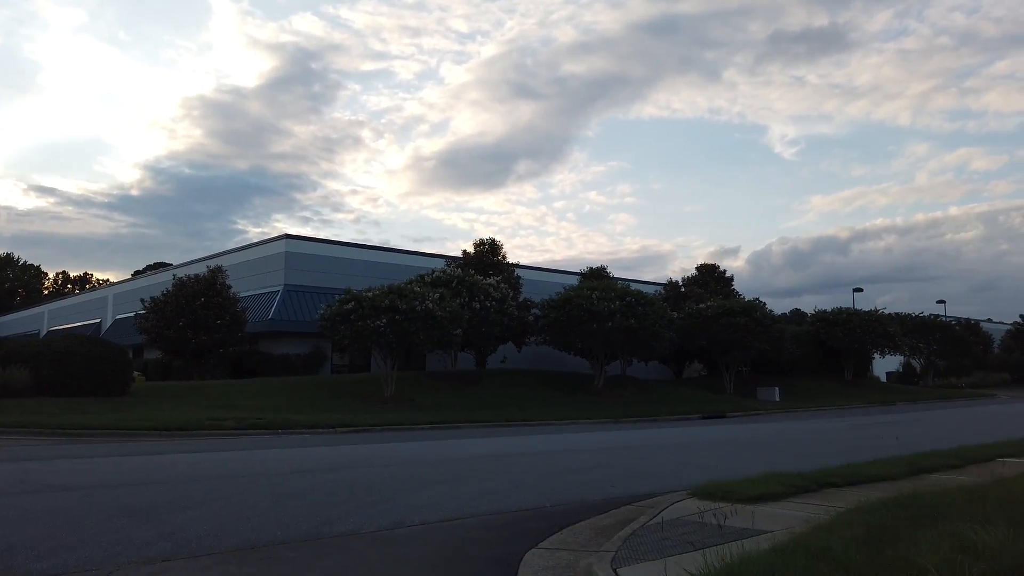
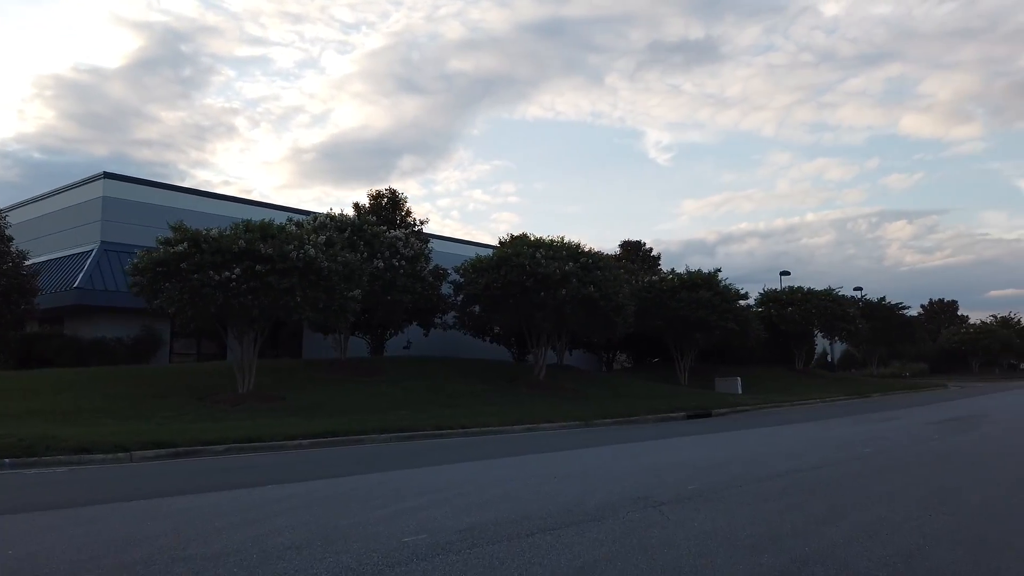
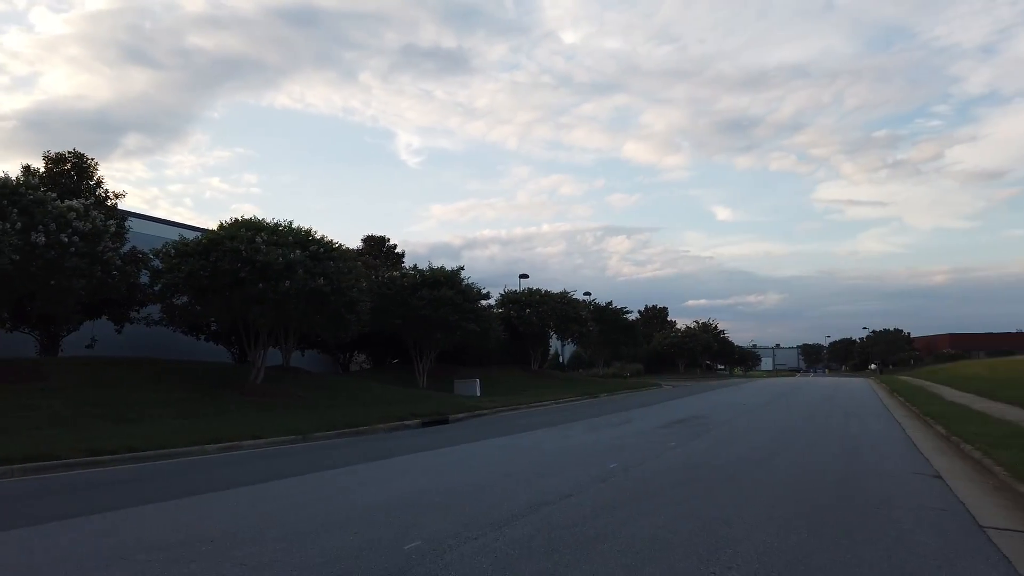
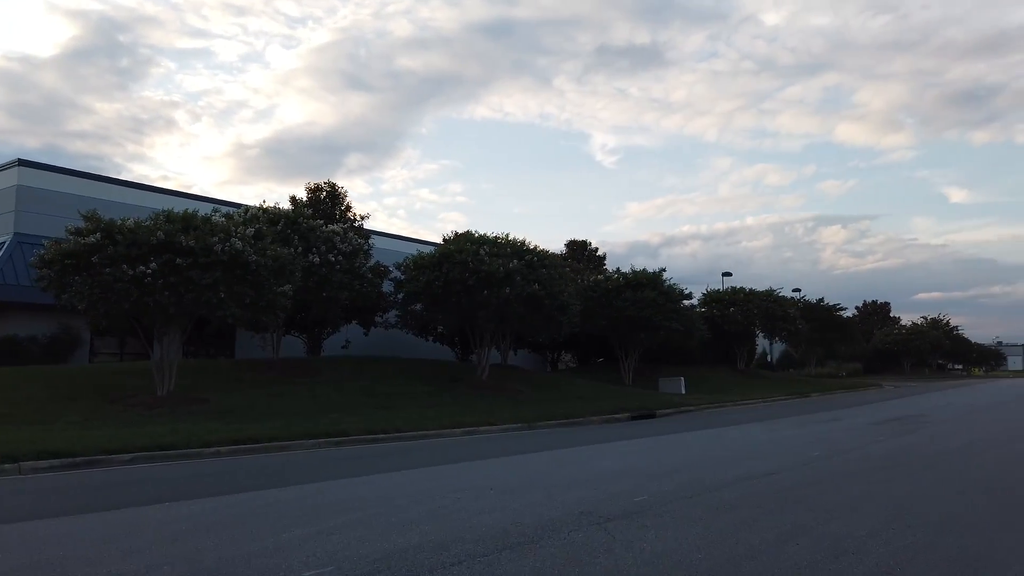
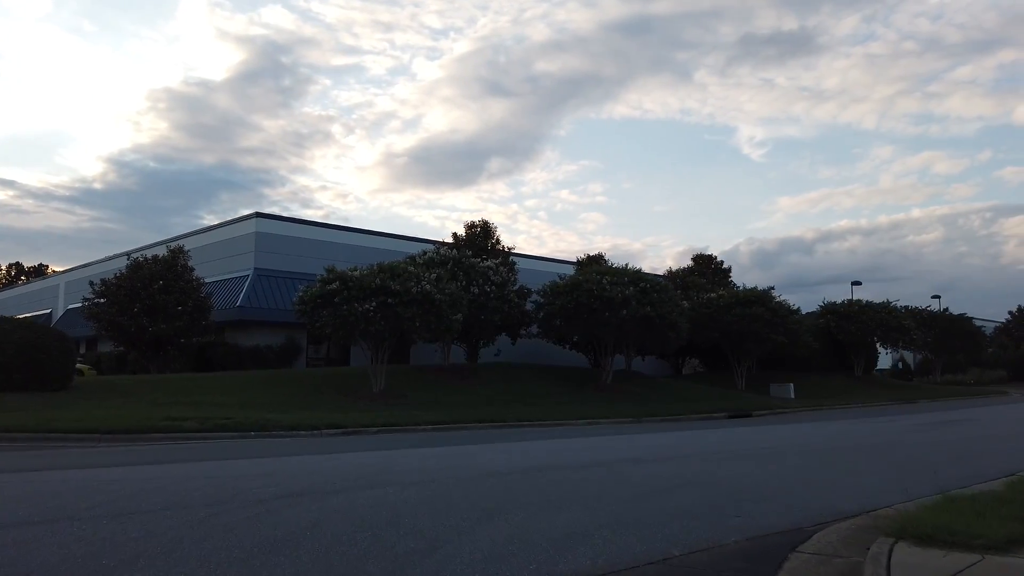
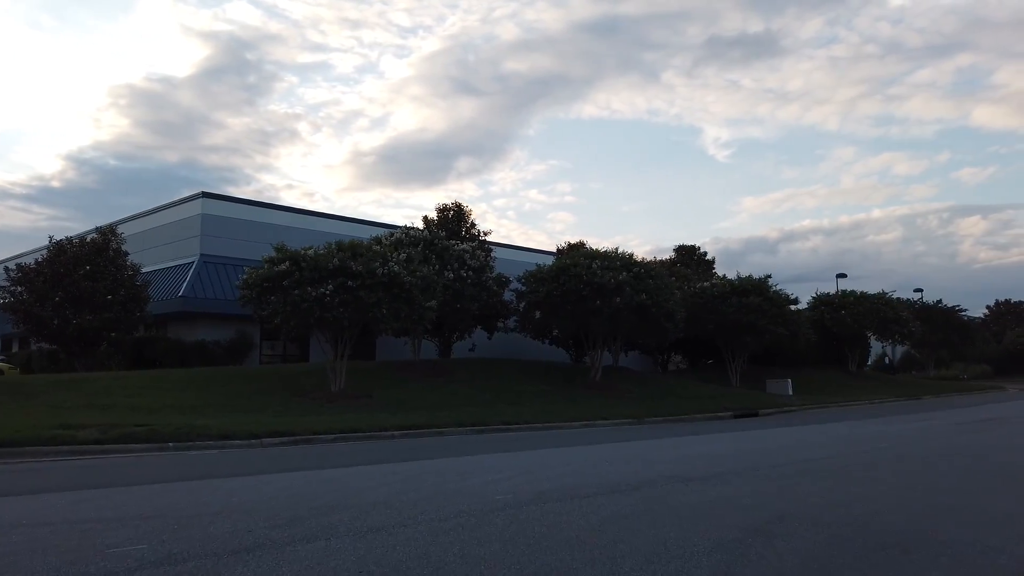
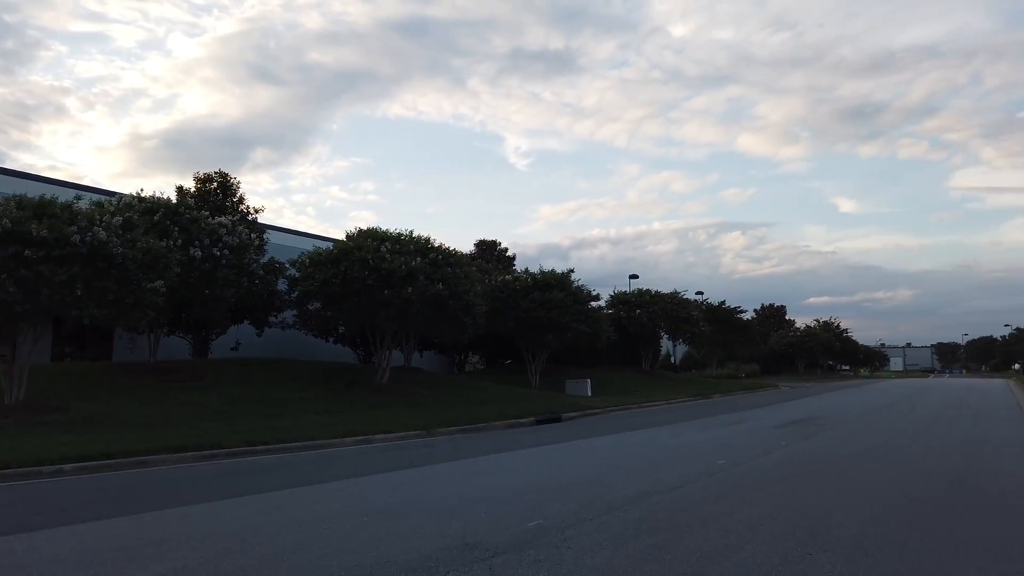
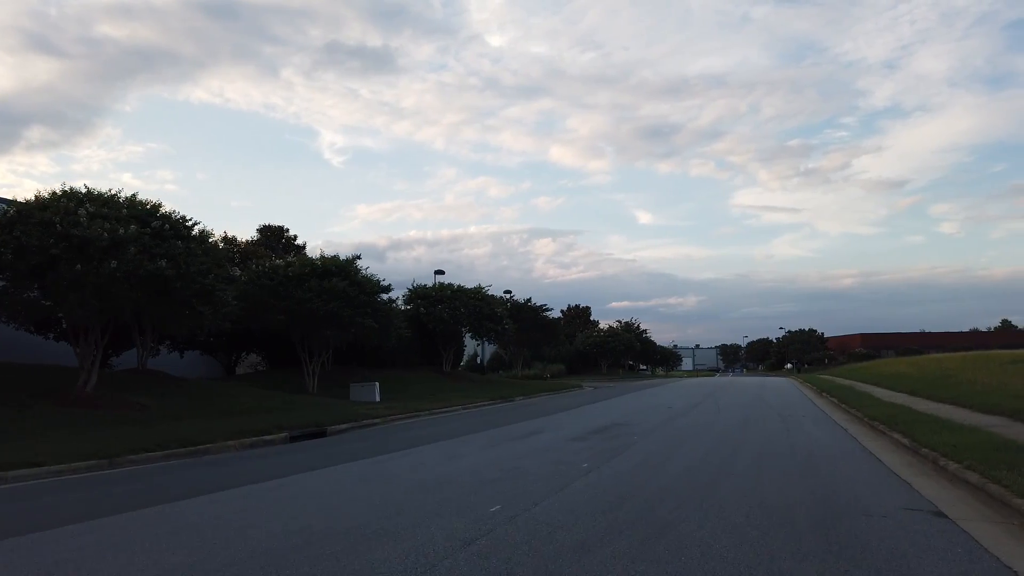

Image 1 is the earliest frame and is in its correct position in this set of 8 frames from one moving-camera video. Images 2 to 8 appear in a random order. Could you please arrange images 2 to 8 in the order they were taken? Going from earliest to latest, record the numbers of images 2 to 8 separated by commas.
5, 6, 2, 4, 7, 3, 8
